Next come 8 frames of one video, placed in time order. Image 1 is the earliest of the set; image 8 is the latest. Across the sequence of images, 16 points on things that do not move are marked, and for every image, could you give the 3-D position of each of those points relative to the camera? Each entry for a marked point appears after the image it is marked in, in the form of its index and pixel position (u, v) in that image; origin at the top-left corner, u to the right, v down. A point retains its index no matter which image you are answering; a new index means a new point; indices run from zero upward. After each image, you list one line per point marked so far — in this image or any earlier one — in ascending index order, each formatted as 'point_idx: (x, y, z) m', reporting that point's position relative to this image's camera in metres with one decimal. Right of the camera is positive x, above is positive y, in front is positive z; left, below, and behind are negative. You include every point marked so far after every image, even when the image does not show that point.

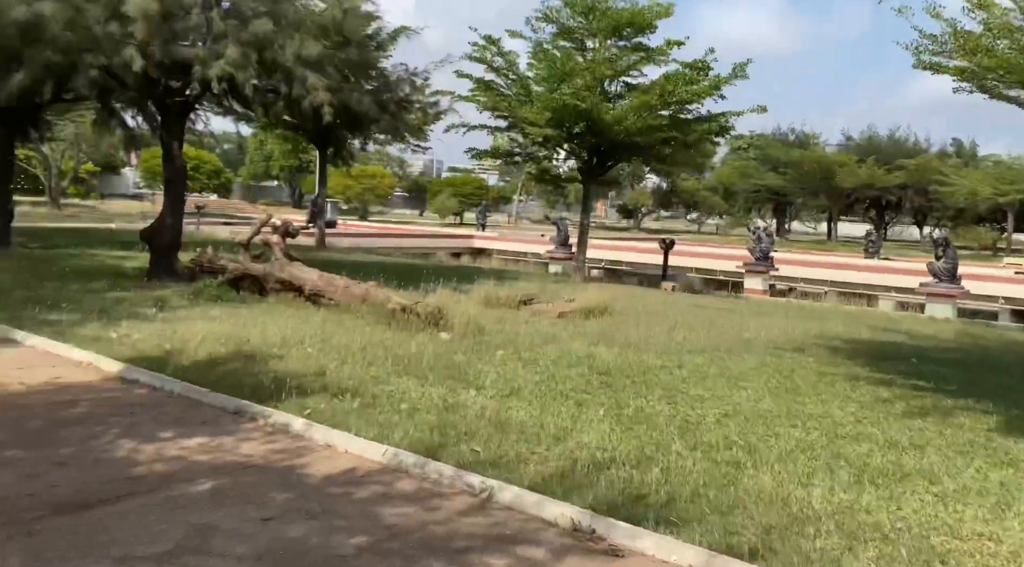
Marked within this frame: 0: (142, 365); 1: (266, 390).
0: (-2.4, -0.5, +6.4) m
1: (-1.4, -0.6, +5.7) m
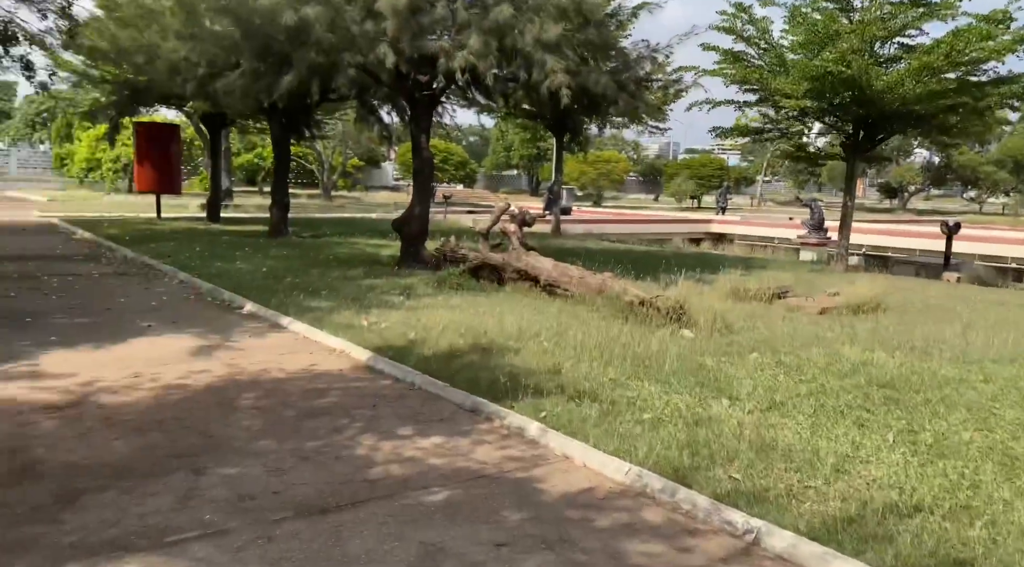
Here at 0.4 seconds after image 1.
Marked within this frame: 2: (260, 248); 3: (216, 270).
0: (-0.9, -0.5, +6.5) m
1: (-0.1, -0.6, +5.5) m
2: (-4.3, +0.6, +16.7) m
3: (-4.1, +0.2, +13.4) m
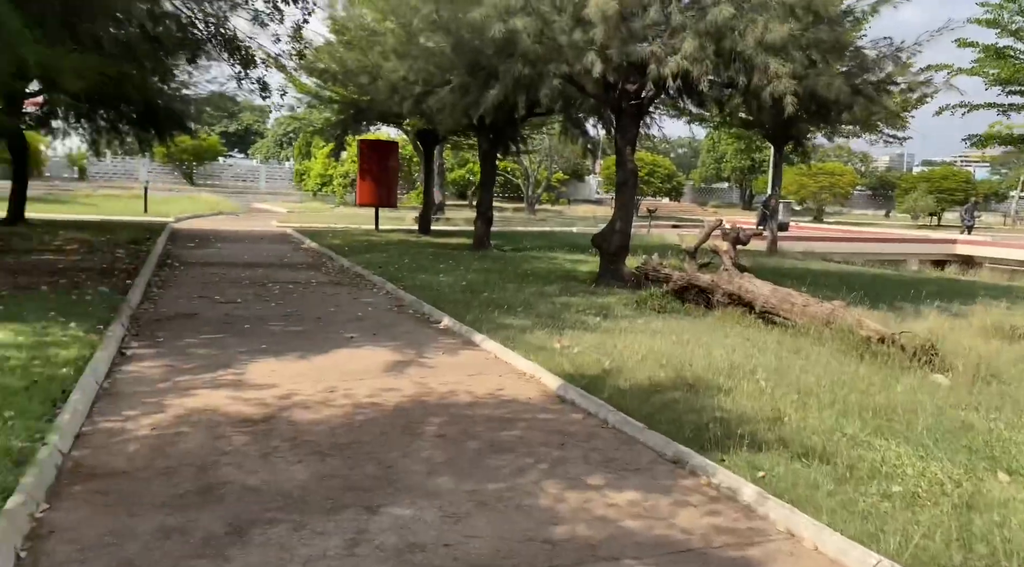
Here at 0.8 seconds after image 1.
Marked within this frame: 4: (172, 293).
0: (+0.4, -0.6, +5.9) m
1: (+1.0, -0.7, +4.8) m
2: (-0.8, +0.4, +16.7) m
3: (-1.3, 0.0, +13.4) m
4: (-4.4, -0.1, +12.6) m
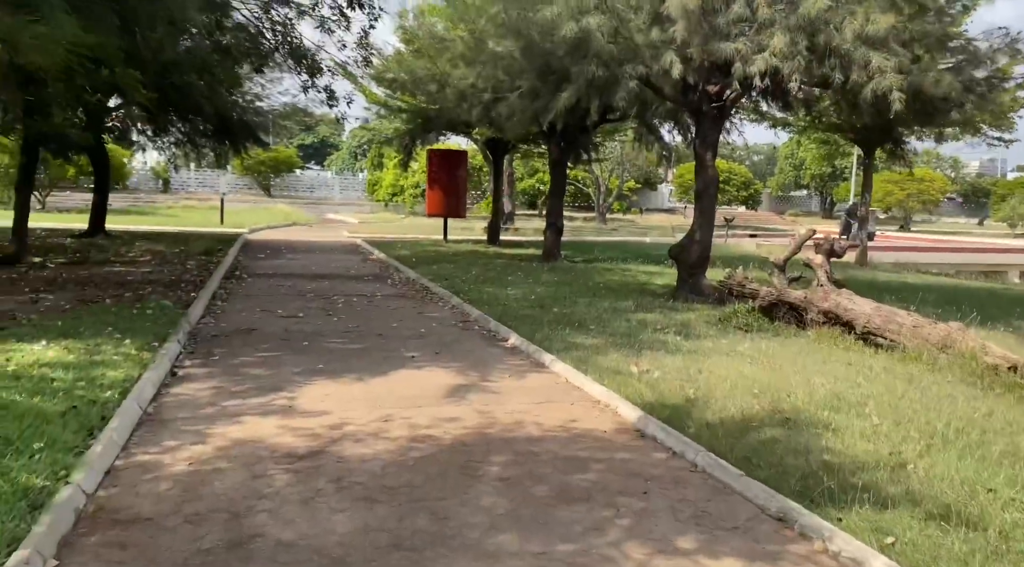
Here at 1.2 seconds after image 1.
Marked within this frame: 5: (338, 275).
0: (+0.8, -0.7, +5.3) m
1: (+1.3, -0.8, +4.1) m
2: (+0.4, +0.2, +16.1) m
3: (-0.3, -0.2, +12.9) m
4: (-3.5, -0.3, +12.3) m
5: (-3.2, +0.2, +17.8) m
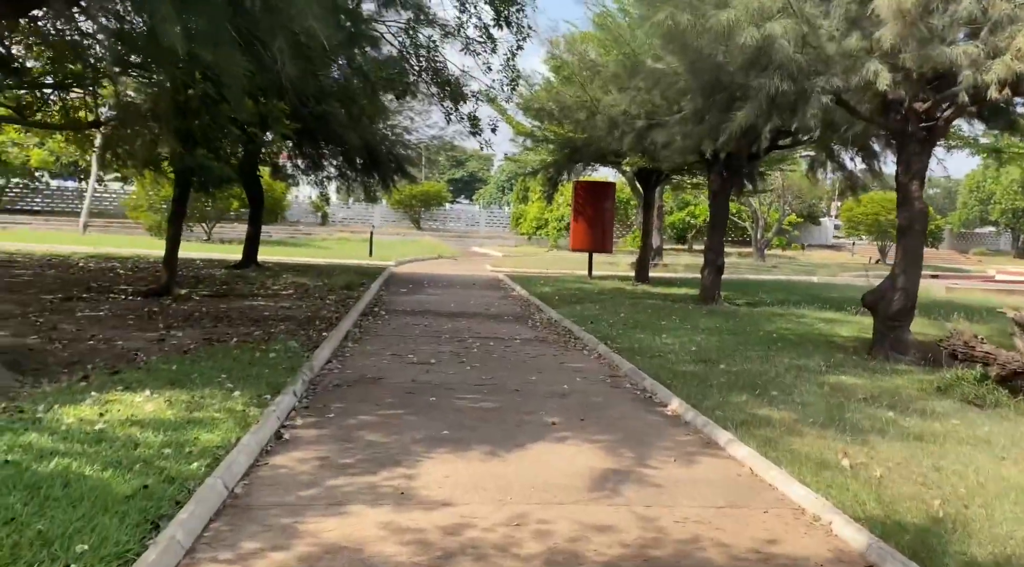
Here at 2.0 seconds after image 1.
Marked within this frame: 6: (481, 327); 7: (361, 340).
0: (+1.5, -1.0, +3.8) m
1: (+1.8, -1.1, +2.6) m
2: (+2.7, -0.5, +14.6) m
3: (+1.5, -0.7, +11.5) m
4: (-1.7, -0.8, +11.4) m
5: (-0.6, -0.5, +16.7) m
6: (-0.5, -0.6, +14.1) m
7: (-1.9, -0.7, +12.0) m
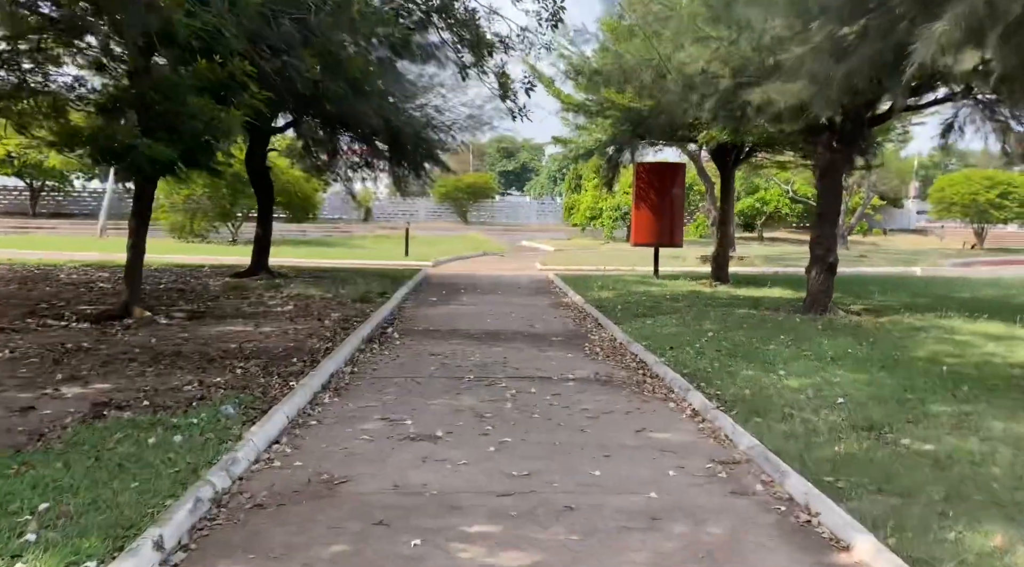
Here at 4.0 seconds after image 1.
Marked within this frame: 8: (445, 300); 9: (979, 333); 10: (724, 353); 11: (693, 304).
0: (+1.5, -1.2, 0.0) m
1: (+1.8, -1.3, -1.2) m
2: (+3.3, -0.6, +10.7) m
3: (+1.9, -0.8, +7.7) m
4: (-1.3, -1.0, +7.8) m
5: (+0.1, -0.6, +13.1) m
6: (+0.1, -0.8, +10.5) m
7: (-1.5, -0.9, +8.5) m
8: (-1.3, -0.3, +17.8) m
9: (+5.3, -0.4, +11.3) m
10: (+2.2, -0.7, +10.0) m
11: (+2.8, -0.3, +15.2) m
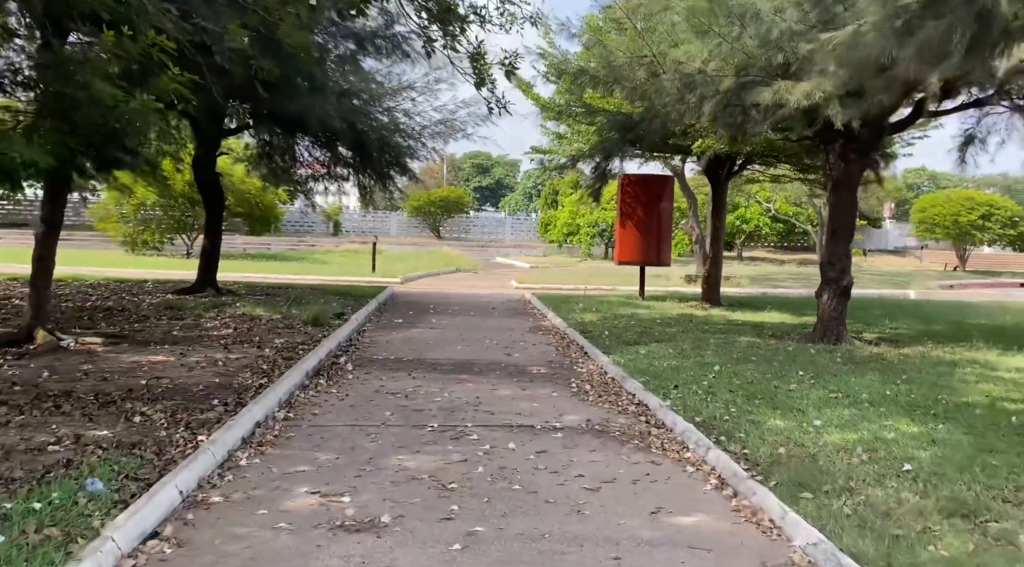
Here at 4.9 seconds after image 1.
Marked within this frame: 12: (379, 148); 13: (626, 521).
0: (+1.6, -1.3, -1.7) m
1: (+1.8, -1.4, -2.9) m
2: (+3.0, -0.9, +9.0) m
3: (+1.8, -1.0, +6.0) m
4: (-1.5, -1.1, +6.0) m
5: (-0.2, -0.9, +11.3) m
6: (-0.1, -1.0, +8.7) m
7: (-1.6, -1.1, +6.6) m
8: (-1.7, -0.6, +15.9) m
9: (+5.0, -0.7, +9.6) m
10: (+2.0, -0.9, +8.3) m
11: (+2.5, -0.6, +13.5) m
12: (-2.5, +2.6, +18.4) m
13: (+0.6, -1.2, +4.8) m
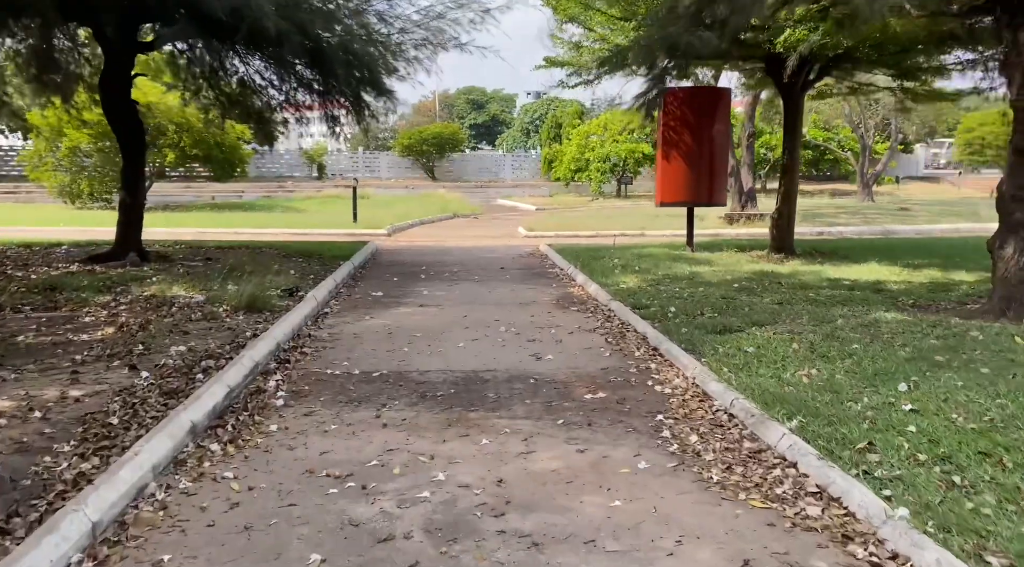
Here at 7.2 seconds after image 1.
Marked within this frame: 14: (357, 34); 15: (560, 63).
0: (+1.9, -1.8, -5.9) m
1: (+2.2, -1.9, -7.1) m
2: (+3.3, -0.7, +4.8) m
3: (+2.0, -1.1, +1.8) m
4: (-1.2, -1.3, +1.8) m
5: (0.0, -0.7, +7.1) m
6: (+0.1, -0.9, +4.5) m
7: (-1.4, -1.2, +2.4) m
8: (-1.5, -0.2, +11.7) m
9: (+5.3, -0.4, +5.4) m
10: (+2.3, -0.8, +4.1) m
11: (+2.7, -0.2, +9.3) m
12: (-2.4, +3.2, +13.9) m
13: (+0.9, -1.3, +0.7) m
14: (-2.4, +3.6, +13.9) m
15: (+0.8, +3.9, +17.0) m
